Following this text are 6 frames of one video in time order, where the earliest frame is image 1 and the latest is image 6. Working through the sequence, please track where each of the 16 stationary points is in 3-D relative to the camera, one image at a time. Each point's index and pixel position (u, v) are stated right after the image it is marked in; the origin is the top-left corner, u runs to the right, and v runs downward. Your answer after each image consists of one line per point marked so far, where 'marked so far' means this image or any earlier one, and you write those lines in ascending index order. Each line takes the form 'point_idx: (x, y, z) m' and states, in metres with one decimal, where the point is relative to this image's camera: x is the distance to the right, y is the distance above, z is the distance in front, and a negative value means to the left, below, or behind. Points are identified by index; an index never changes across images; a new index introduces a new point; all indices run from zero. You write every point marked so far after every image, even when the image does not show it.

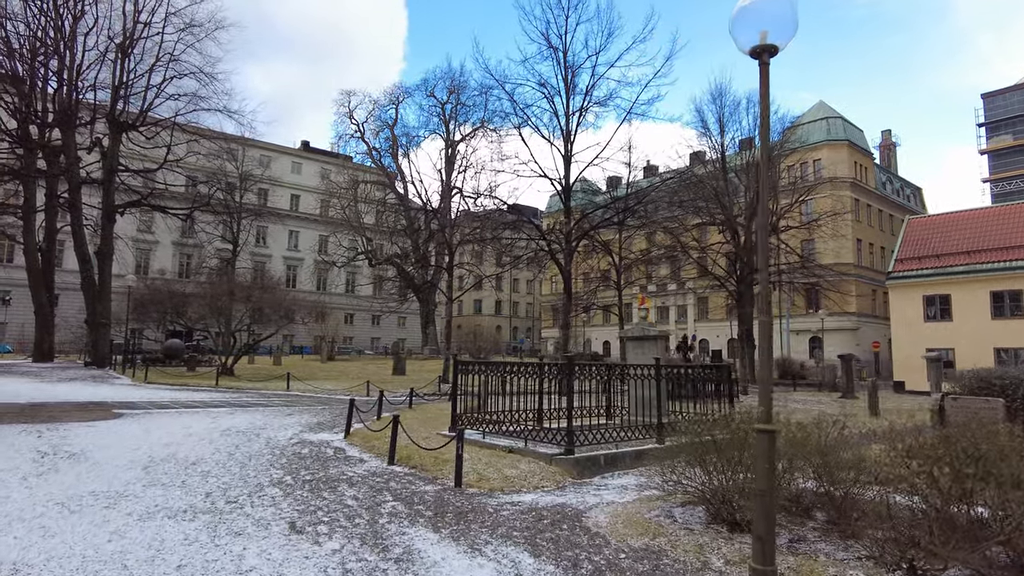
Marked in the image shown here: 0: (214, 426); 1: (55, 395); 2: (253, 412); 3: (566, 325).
0: (-4.6, -2.1, +10.1) m
1: (-10.7, -2.5, +15.4) m
2: (-4.9, -2.3, +12.4) m
3: (+1.5, -1.0, +17.5) m
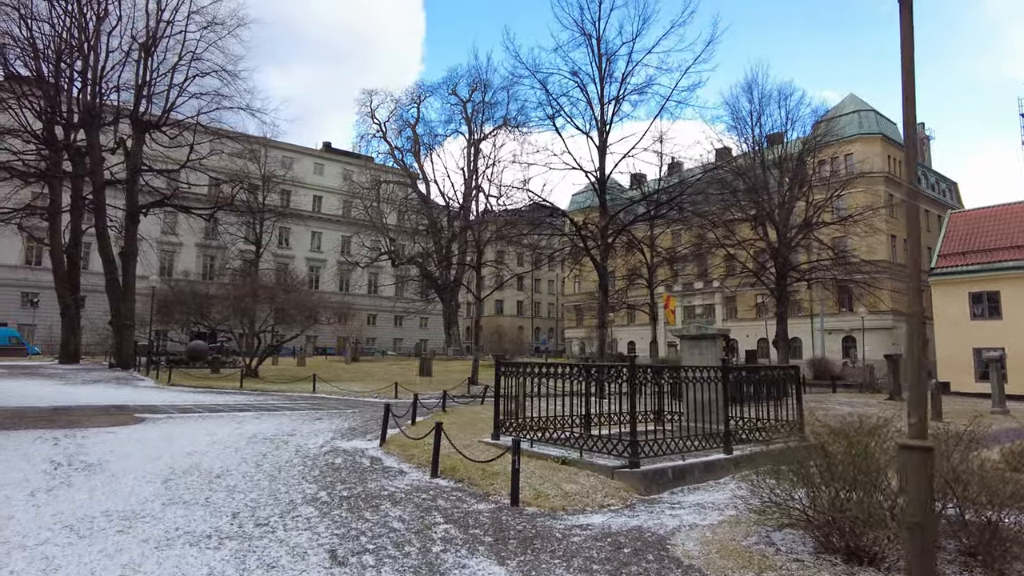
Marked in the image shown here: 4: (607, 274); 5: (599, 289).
0: (-3.9, -2.1, +9.4) m
1: (-9.9, -2.5, +15.0) m
2: (-4.2, -2.3, +11.8) m
3: (+2.3, -0.9, +16.7) m
4: (+2.5, +0.4, +16.9) m
5: (+2.2, 0.0, +16.7) m
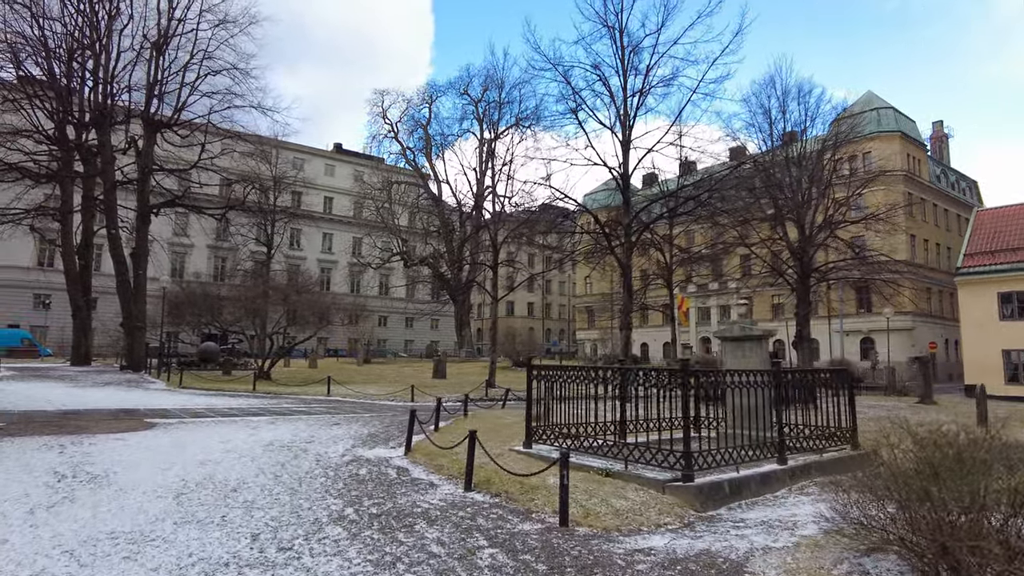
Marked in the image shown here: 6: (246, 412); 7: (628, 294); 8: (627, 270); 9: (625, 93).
0: (-3.5, -2.1, +8.9) m
1: (-9.4, -2.5, +14.5) m
2: (-3.7, -2.3, +11.3) m
3: (+2.9, -0.9, +16.1) m
4: (+3.0, +0.4, +16.3) m
5: (+2.7, 0.0, +16.1) m
6: (-5.2, -2.4, +12.9) m
7: (+2.9, -0.1, +16.2) m
8: (+2.9, +0.5, +16.3) m
9: (+2.9, +5.0, +16.7) m
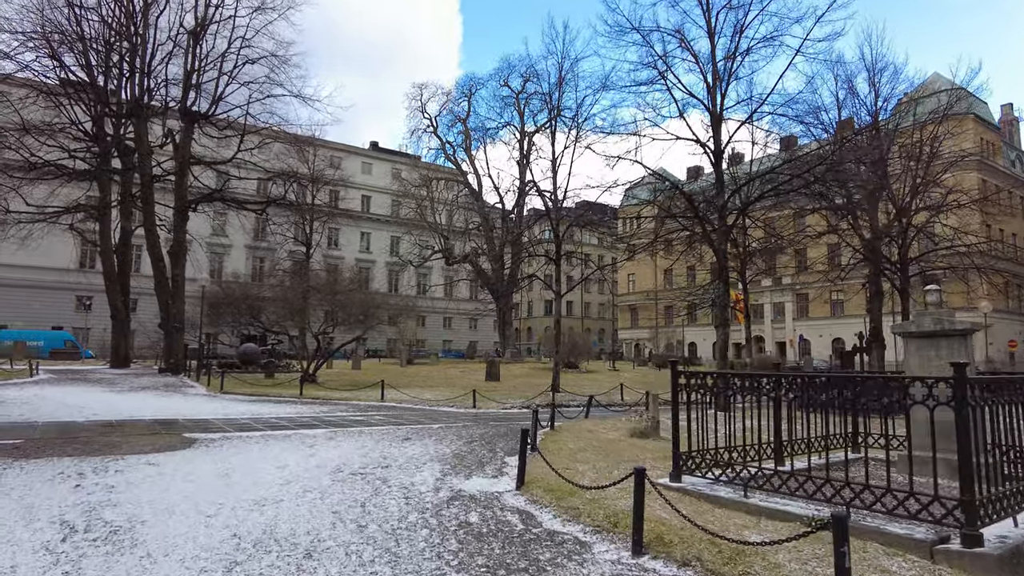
0: (-2.1, -1.9, +7.2) m
1: (-7.8, -2.4, +13.1) m
2: (-2.2, -2.1, +9.6) m
3: (+4.5, -0.7, +14.0) m
4: (+4.7, +0.6, +14.2) m
5: (+4.4, +0.2, +14.1) m
6: (-3.7, -2.3, +11.3) m
7: (+4.6, +0.1, +14.2) m
8: (+4.6, +0.7, +14.3) m
9: (+4.5, +5.2, +14.6) m
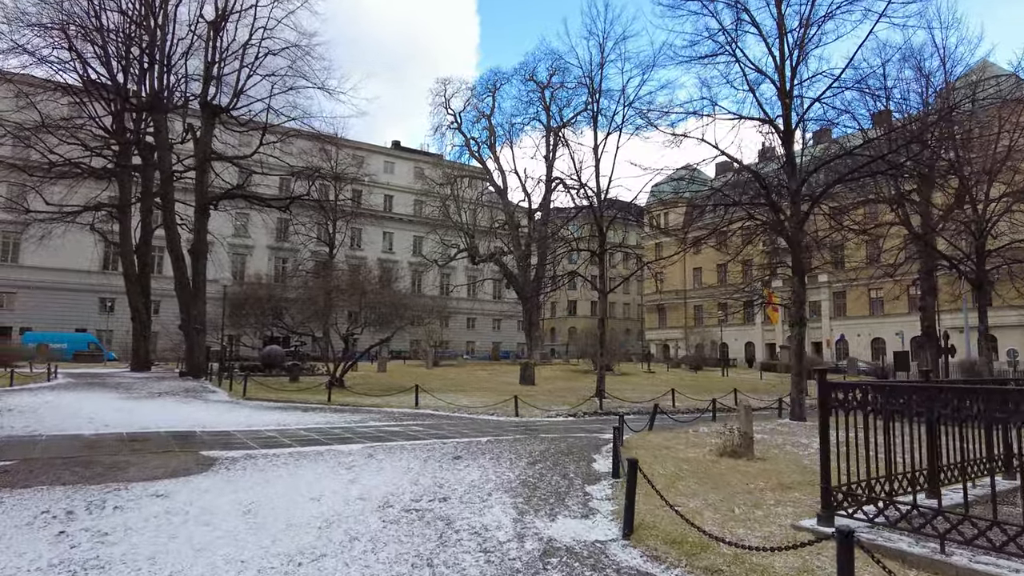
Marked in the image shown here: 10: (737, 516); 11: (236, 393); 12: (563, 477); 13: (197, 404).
0: (-1.3, -1.8, +5.9) m
1: (-6.8, -2.4, +11.9) m
2: (-1.4, -2.1, +8.3) m
3: (+5.5, -0.6, +12.6) m
4: (+5.6, +0.7, +12.7) m
5: (+5.4, +0.3, +12.6) m
6: (-2.8, -2.3, +10.0) m
7: (+5.5, +0.2, +12.7) m
8: (+5.5, +0.8, +12.8) m
9: (+5.5, +5.3, +13.1) m
10: (+1.7, -1.7, +5.0) m
11: (-7.8, -2.9, +18.4) m
12: (+0.5, -1.9, +6.6) m
13: (-7.6, -2.7, +15.6) m
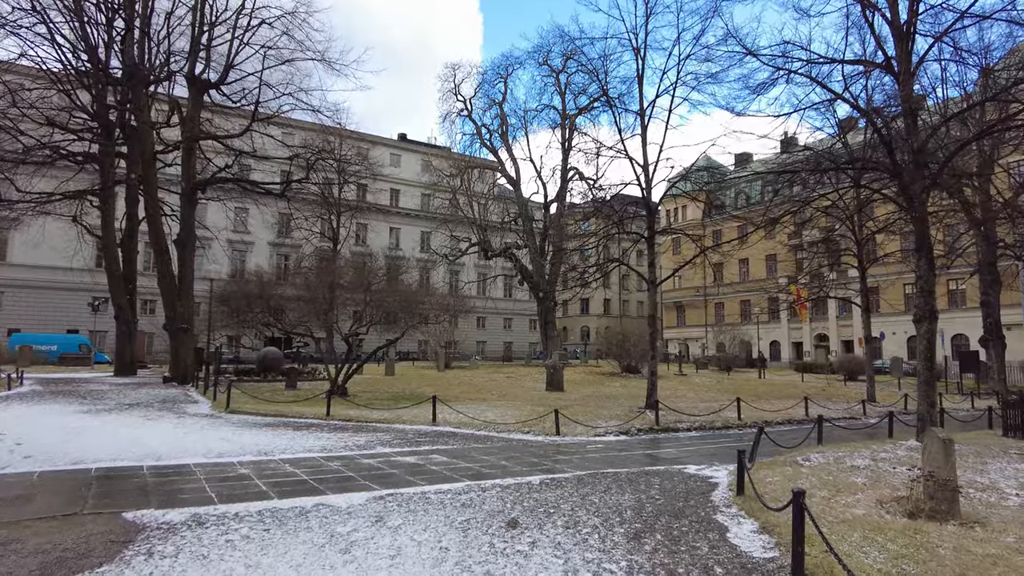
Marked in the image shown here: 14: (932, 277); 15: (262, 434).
0: (-0.7, -1.6, +3.1) m
1: (-6.1, -2.2, +9.2) m
2: (-0.7, -1.9, +5.5) m
3: (+6.2, -0.4, +9.7) m
4: (+6.3, +0.9, +9.9) m
5: (+6.1, +0.5, +9.8) m
6: (-2.1, -2.1, +7.3) m
7: (+6.2, +0.4, +9.9) m
8: (+6.2, +1.0, +10.0) m
9: (+6.1, +5.5, +10.3) m
10: (+2.4, -1.5, +2.2) m
11: (-7.0, -2.8, +15.7) m
12: (+1.2, -1.7, +3.8) m
13: (-6.8, -2.6, +12.9) m
14: (+6.3, +0.2, +9.8) m
15: (-4.2, -2.4, +11.0) m
